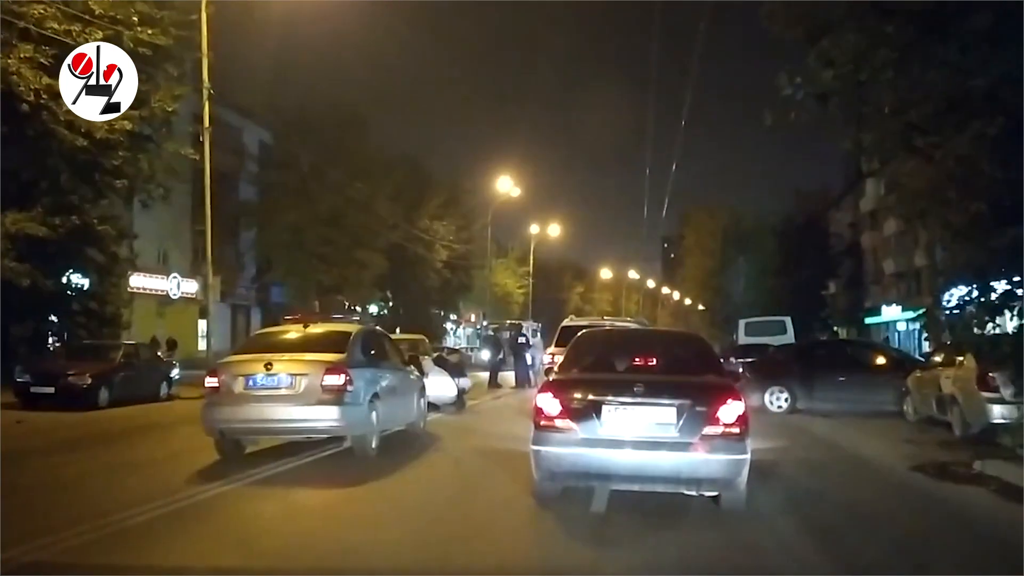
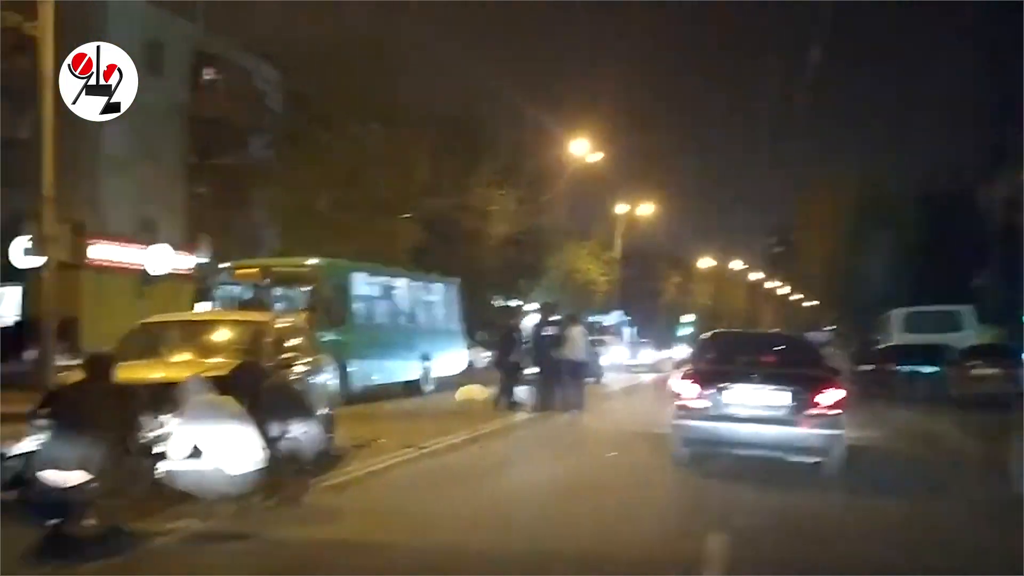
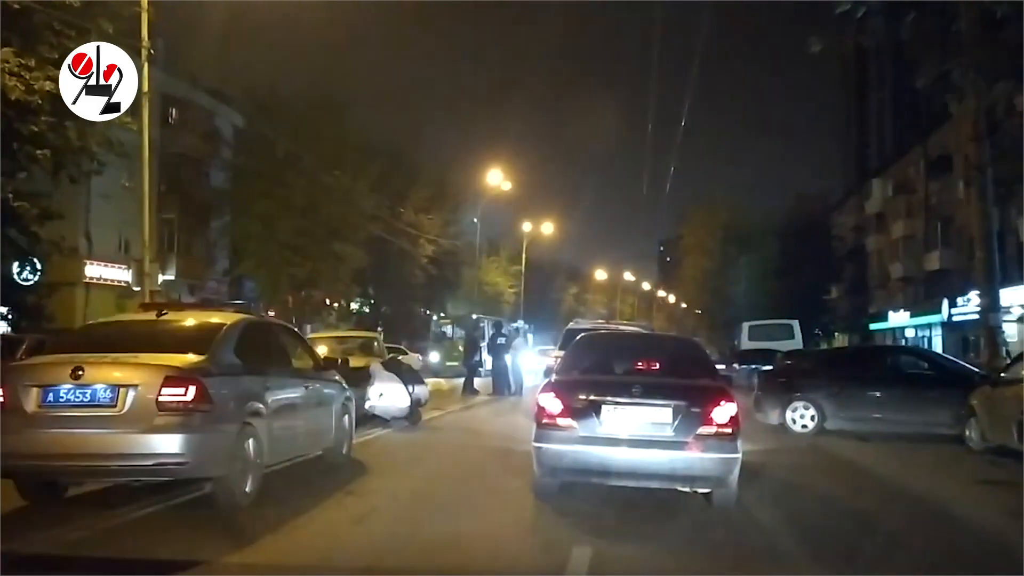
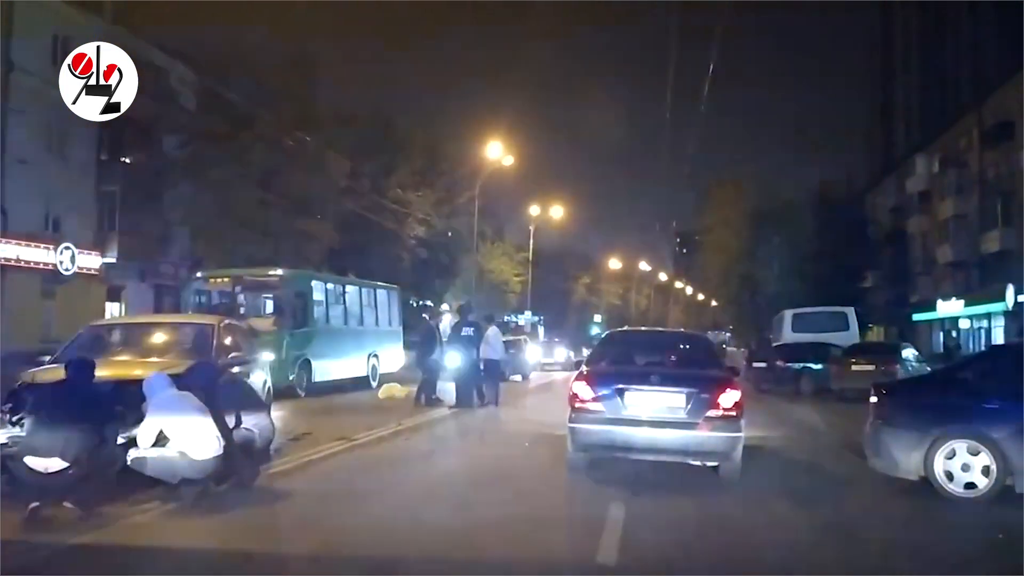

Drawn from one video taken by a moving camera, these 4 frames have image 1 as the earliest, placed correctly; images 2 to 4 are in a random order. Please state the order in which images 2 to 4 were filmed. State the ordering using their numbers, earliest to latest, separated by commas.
3, 4, 2
